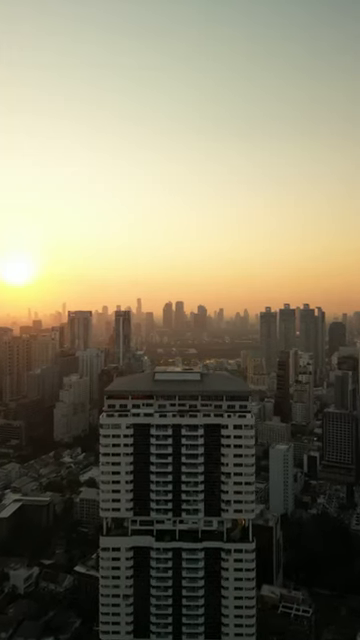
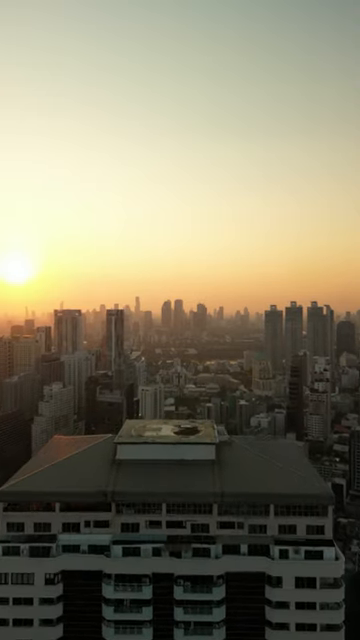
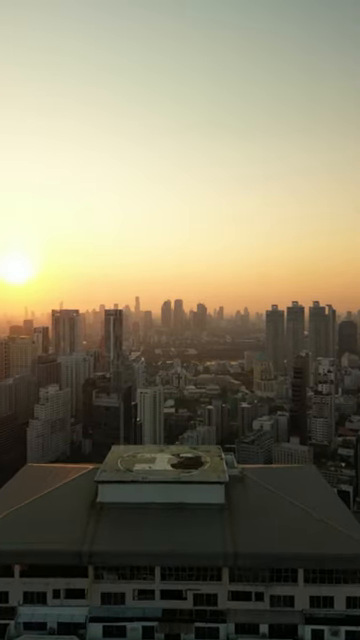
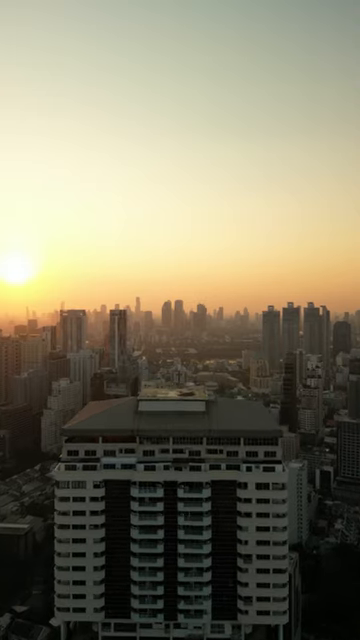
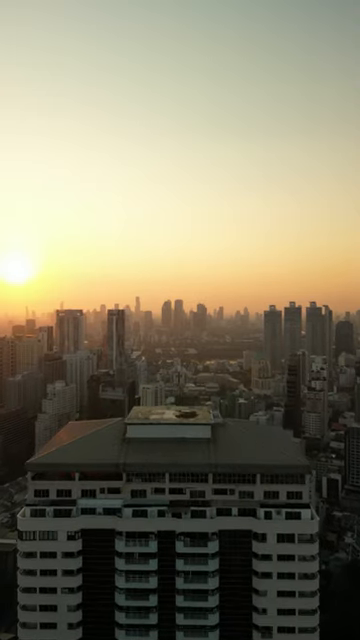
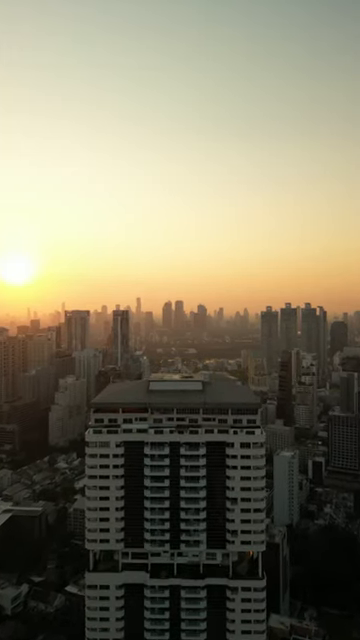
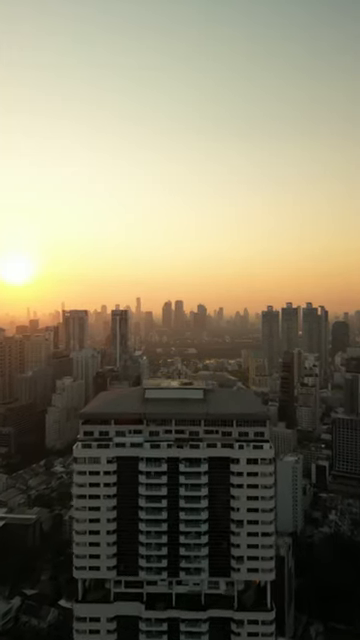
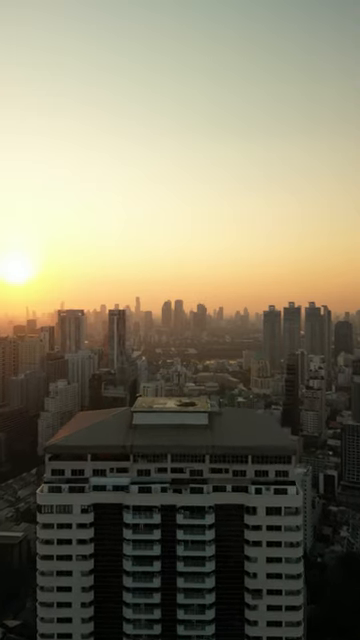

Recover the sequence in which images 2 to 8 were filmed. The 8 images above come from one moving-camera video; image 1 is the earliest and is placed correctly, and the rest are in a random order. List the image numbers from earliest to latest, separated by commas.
6, 7, 4, 8, 5, 2, 3
